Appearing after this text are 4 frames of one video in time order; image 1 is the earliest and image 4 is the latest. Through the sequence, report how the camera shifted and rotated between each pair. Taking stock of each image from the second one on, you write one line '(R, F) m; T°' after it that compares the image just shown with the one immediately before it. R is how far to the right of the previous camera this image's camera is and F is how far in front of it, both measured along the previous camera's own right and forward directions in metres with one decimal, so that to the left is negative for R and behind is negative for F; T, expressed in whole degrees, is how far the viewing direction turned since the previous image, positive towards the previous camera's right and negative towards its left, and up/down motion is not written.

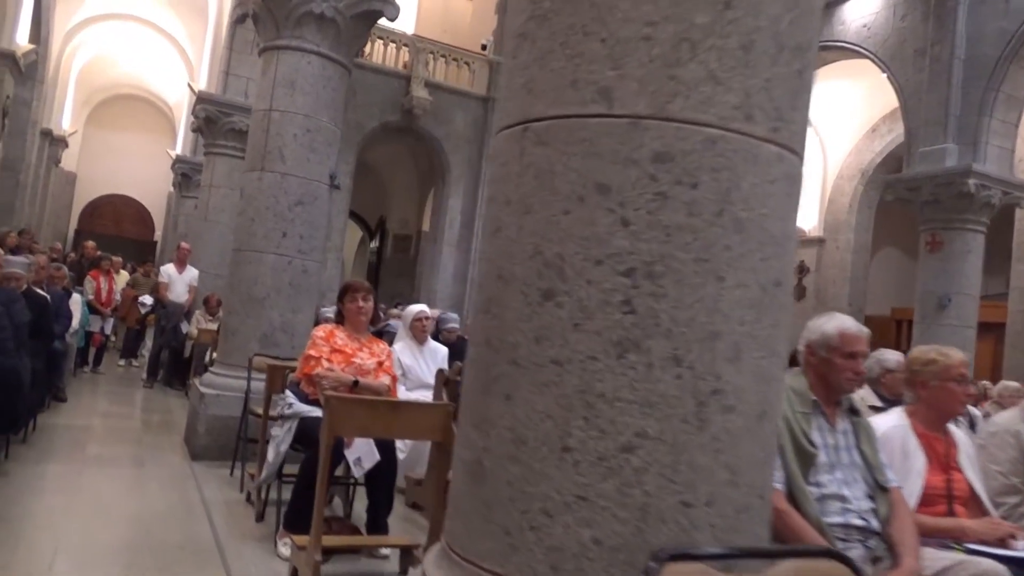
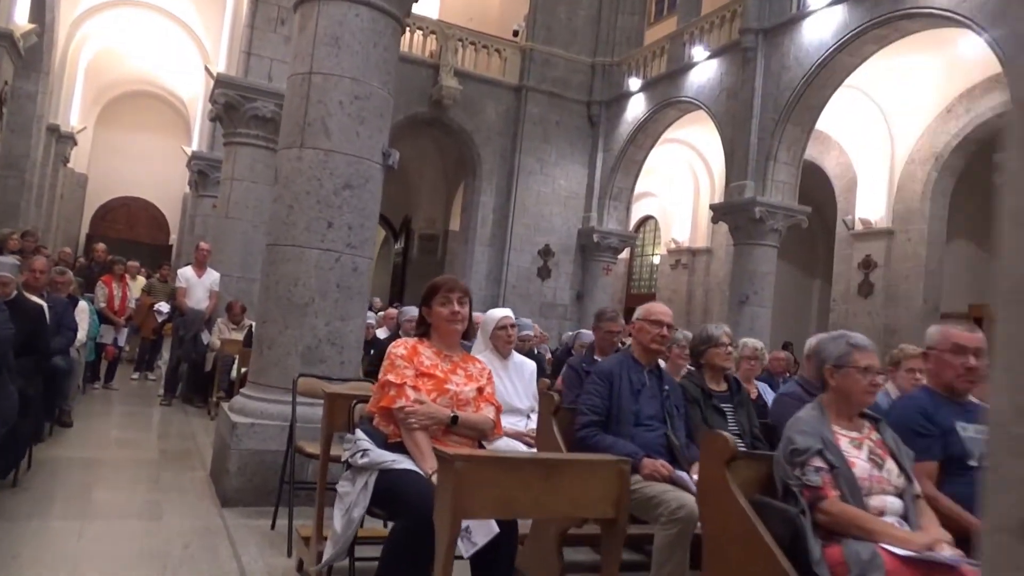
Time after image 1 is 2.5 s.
(-0.5, +1.1) m; -1°
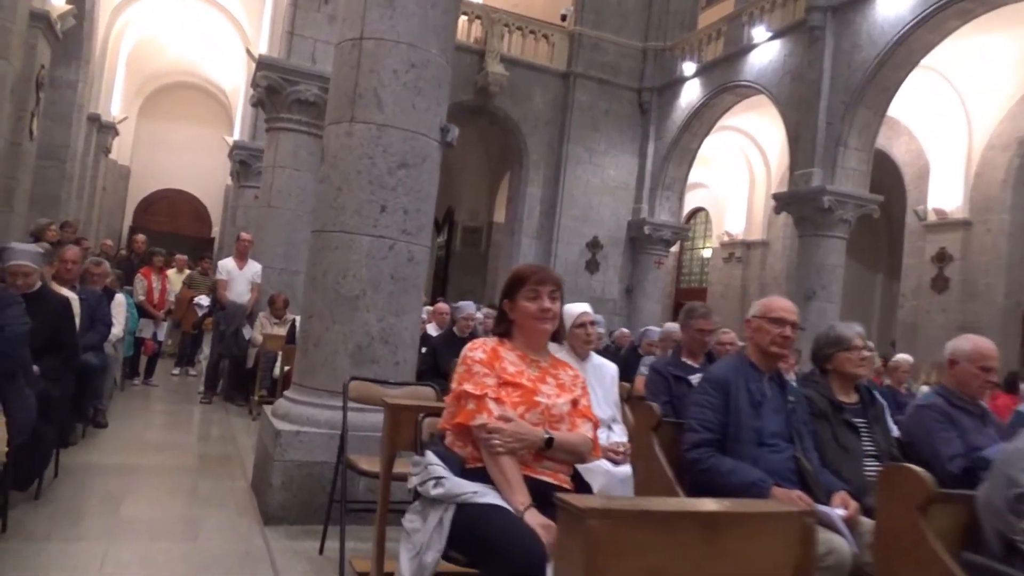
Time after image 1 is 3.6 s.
(-0.2, +0.6) m; -3°
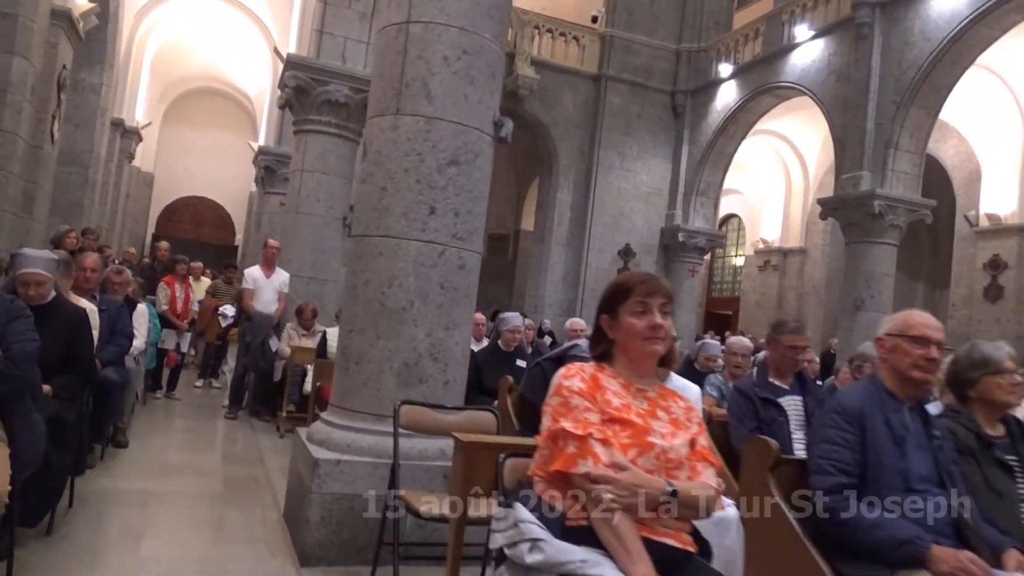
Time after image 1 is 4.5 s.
(-0.2, +0.5) m; -1°
